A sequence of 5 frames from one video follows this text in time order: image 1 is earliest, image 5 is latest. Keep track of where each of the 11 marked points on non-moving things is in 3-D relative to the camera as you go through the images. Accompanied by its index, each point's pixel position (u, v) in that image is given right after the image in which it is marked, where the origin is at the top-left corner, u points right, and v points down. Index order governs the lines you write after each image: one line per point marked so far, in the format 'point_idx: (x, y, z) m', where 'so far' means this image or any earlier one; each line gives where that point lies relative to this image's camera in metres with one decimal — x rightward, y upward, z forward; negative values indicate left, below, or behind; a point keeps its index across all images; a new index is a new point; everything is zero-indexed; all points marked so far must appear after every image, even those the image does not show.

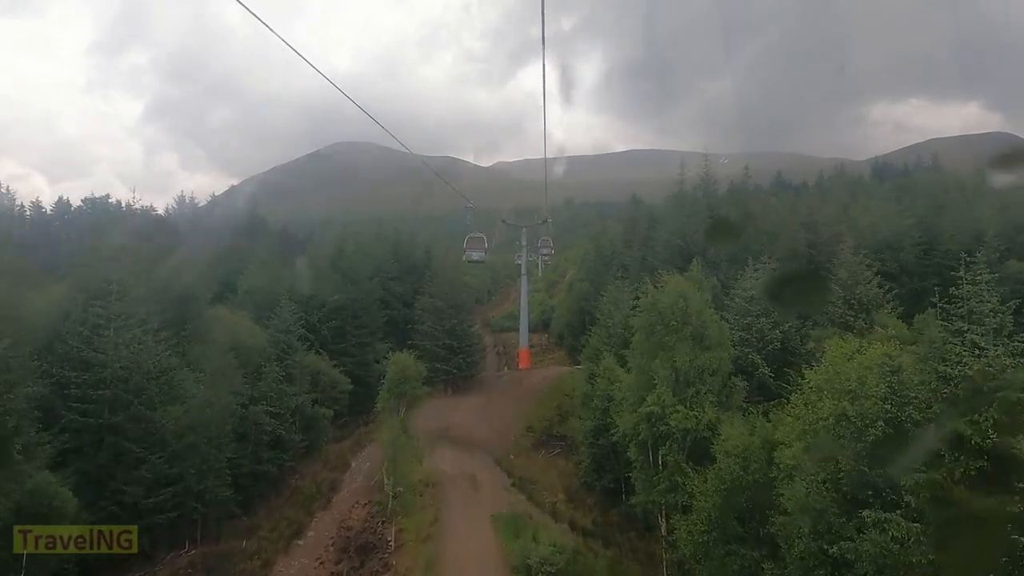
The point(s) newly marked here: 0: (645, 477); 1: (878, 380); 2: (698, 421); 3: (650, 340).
0: (+3.7, -5.3, +17.6) m
1: (+7.2, -1.8, +12.4) m
2: (+4.7, -3.3, +15.8) m
3: (+3.9, -1.5, +18.1) m
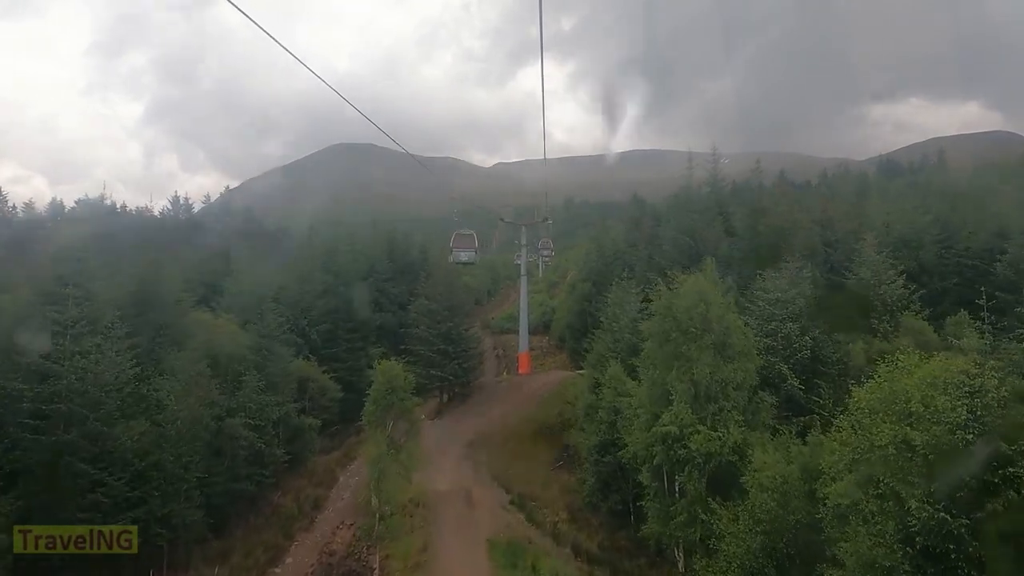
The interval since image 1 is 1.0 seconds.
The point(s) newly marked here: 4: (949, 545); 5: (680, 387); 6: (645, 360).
0: (+3.6, -5.3, +15.5) m
1: (+7.1, -1.9, +10.3) m
2: (+4.6, -3.4, +13.7) m
3: (+3.8, -1.6, +16.0) m
4: (+6.6, -3.9, +9.7) m
5: (+3.9, -2.3, +14.7) m
6: (+3.5, -1.9, +16.7) m
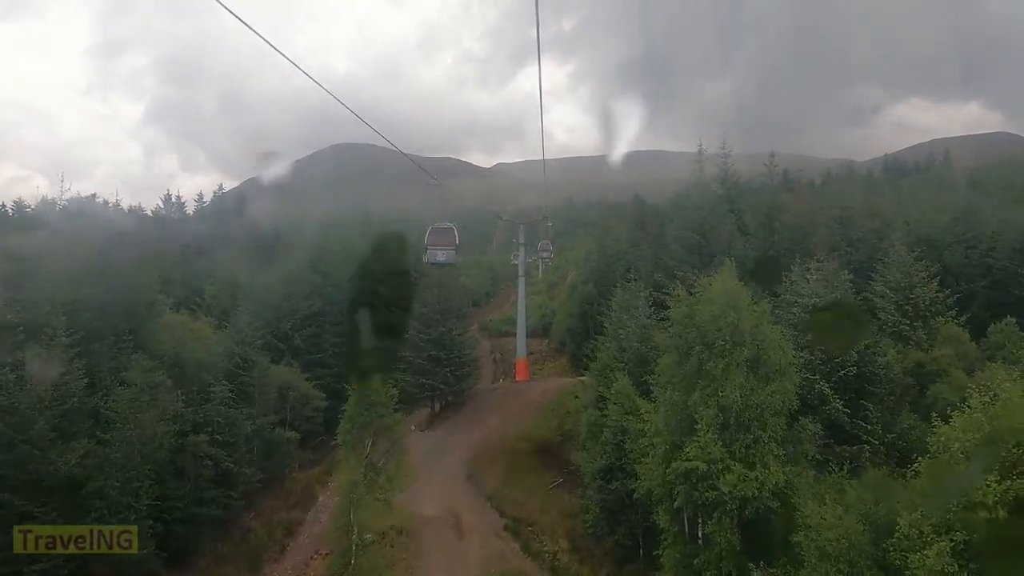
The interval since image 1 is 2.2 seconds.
0: (+3.4, -5.4, +12.9) m
1: (+6.9, -1.9, +7.7) m
2: (+4.4, -3.5, +11.1) m
3: (+3.6, -1.6, +13.4) m
4: (+6.4, -4.0, +7.1) m
5: (+3.7, -2.4, +12.1) m
6: (+3.3, -2.0, +14.1) m
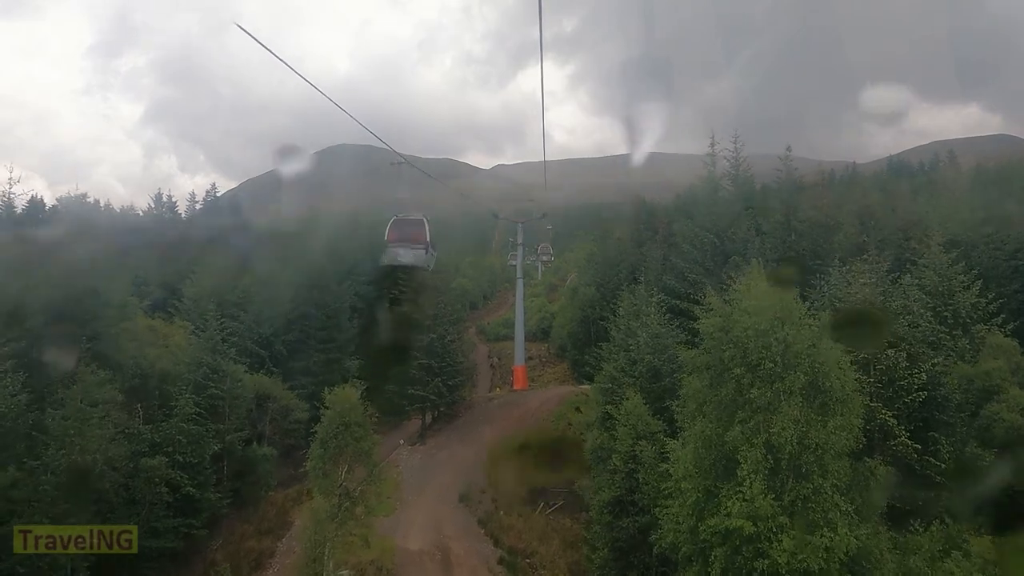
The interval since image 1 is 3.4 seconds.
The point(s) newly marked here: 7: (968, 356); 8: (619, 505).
0: (+3.3, -5.5, +10.3) m
1: (+6.8, -2.1, +5.1) m
2: (+4.2, -3.6, +8.5) m
3: (+3.5, -1.8, +10.8) m
4: (+6.3, -4.1, +4.5) m
5: (+3.6, -2.5, +9.5) m
6: (+3.2, -2.1, +11.5) m
7: (+14.5, -2.2, +20.1) m
8: (+2.8, -5.8, +17.0) m
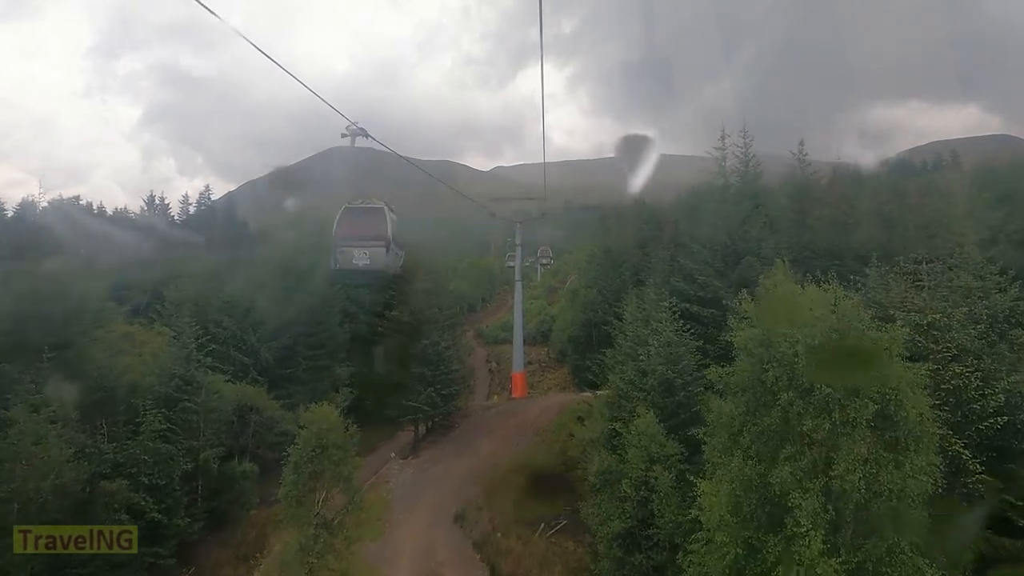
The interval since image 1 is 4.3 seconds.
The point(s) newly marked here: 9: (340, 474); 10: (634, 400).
0: (+3.2, -5.6, +8.4) m
1: (+6.7, -2.1, +3.2) m
2: (+4.2, -3.6, +6.6) m
3: (+3.4, -1.8, +8.9) m
4: (+6.3, -4.2, +2.6) m
5: (+3.5, -2.5, +7.5) m
6: (+3.1, -2.2, +9.6) m
7: (+14.5, -2.3, +18.1) m
8: (+2.8, -5.9, +15.1) m
9: (-4.4, -4.7, +16.1) m
10: (+3.4, -3.0, +17.8) m
